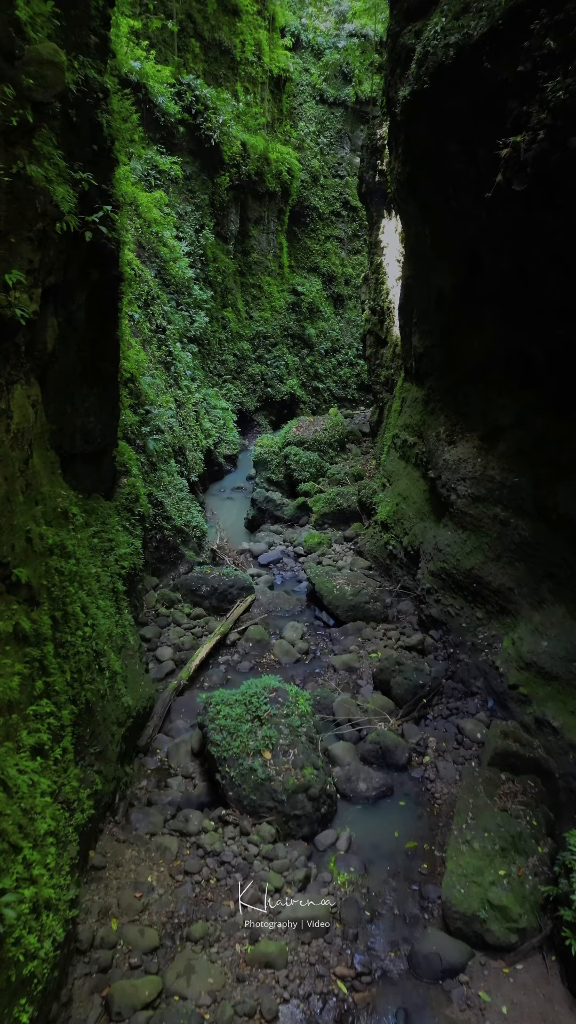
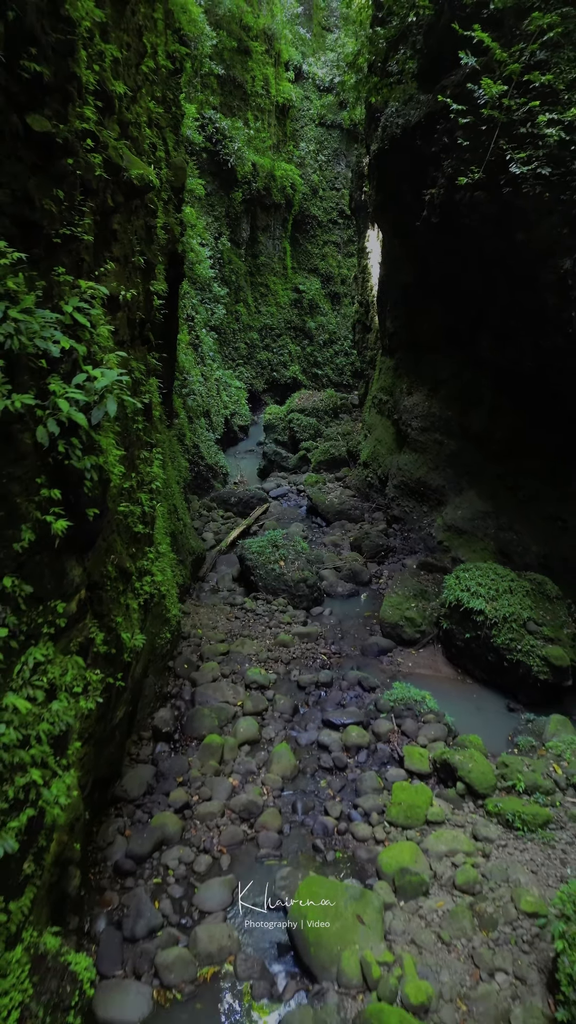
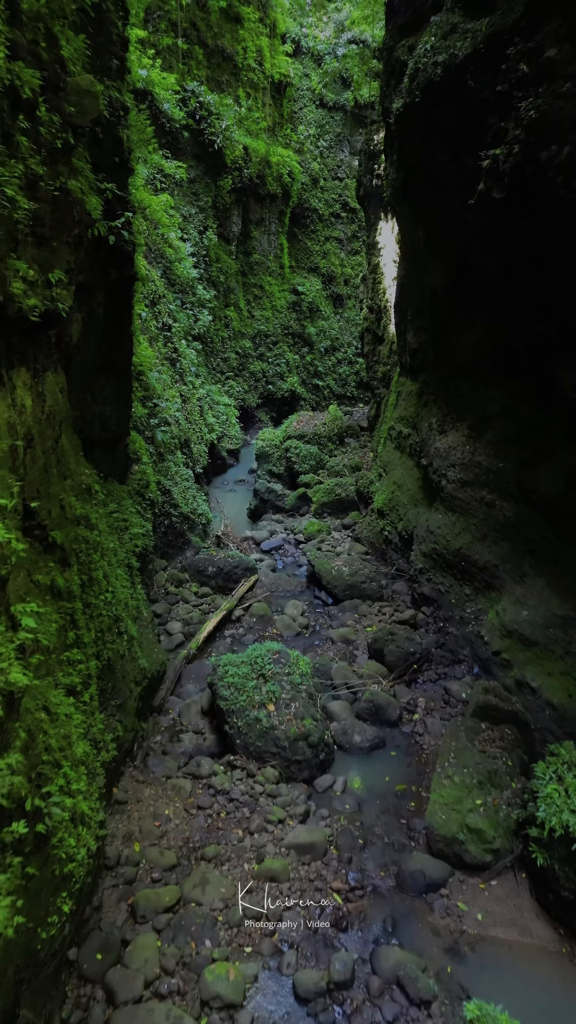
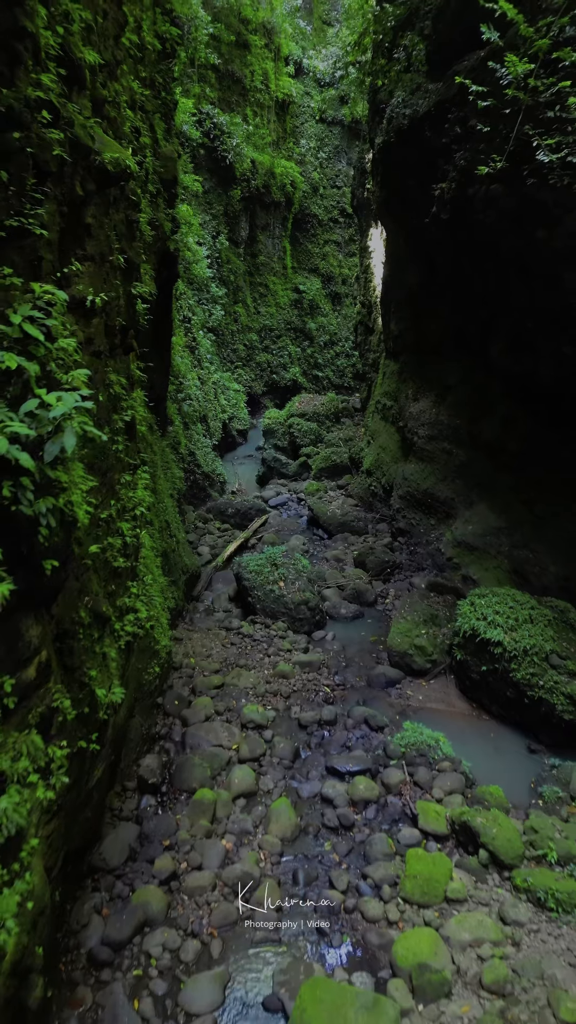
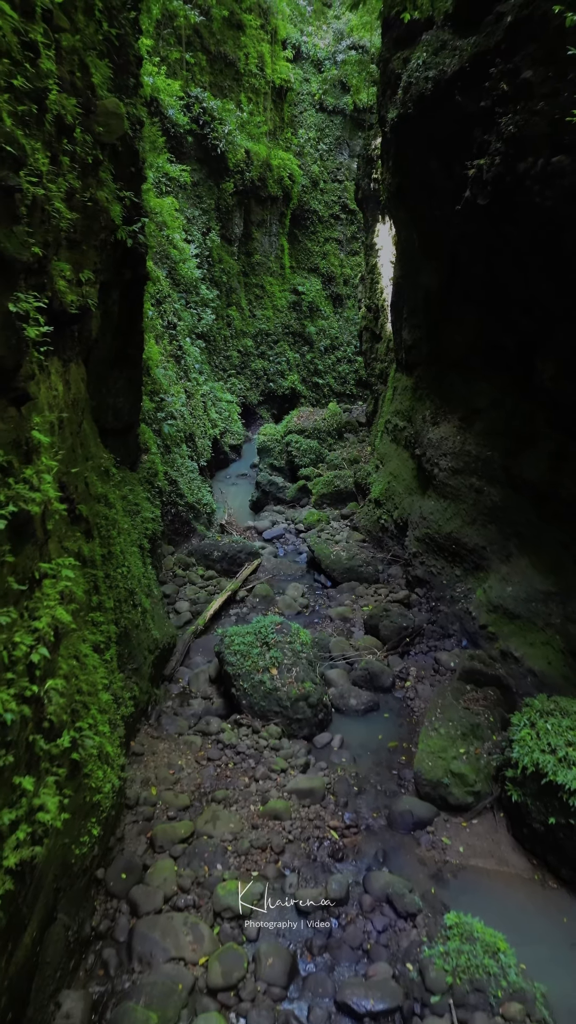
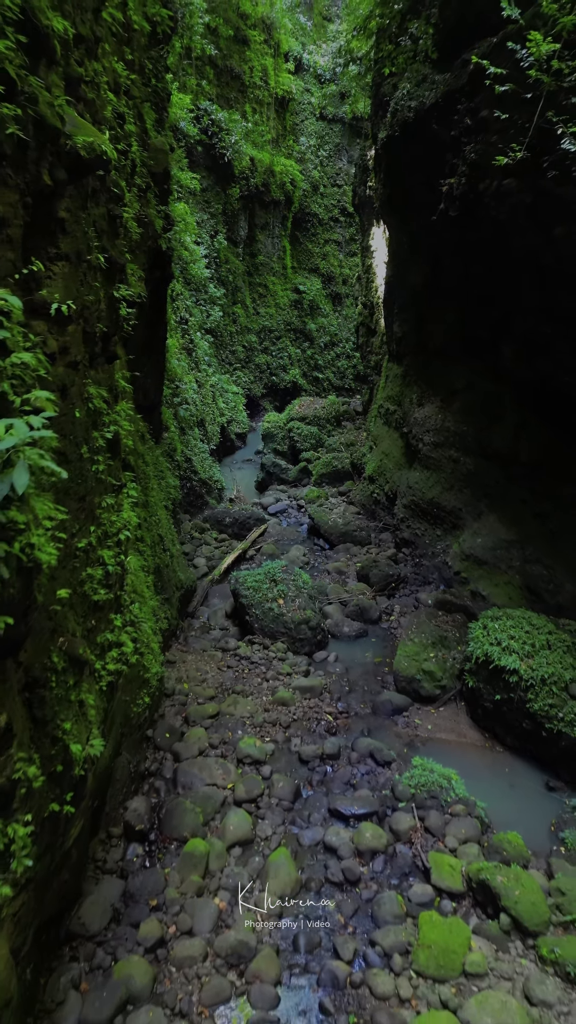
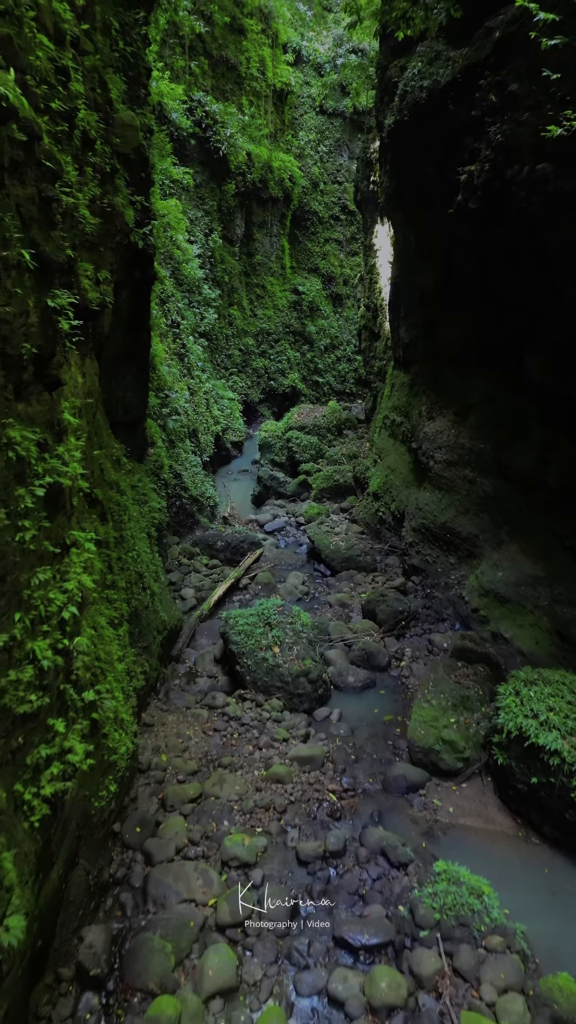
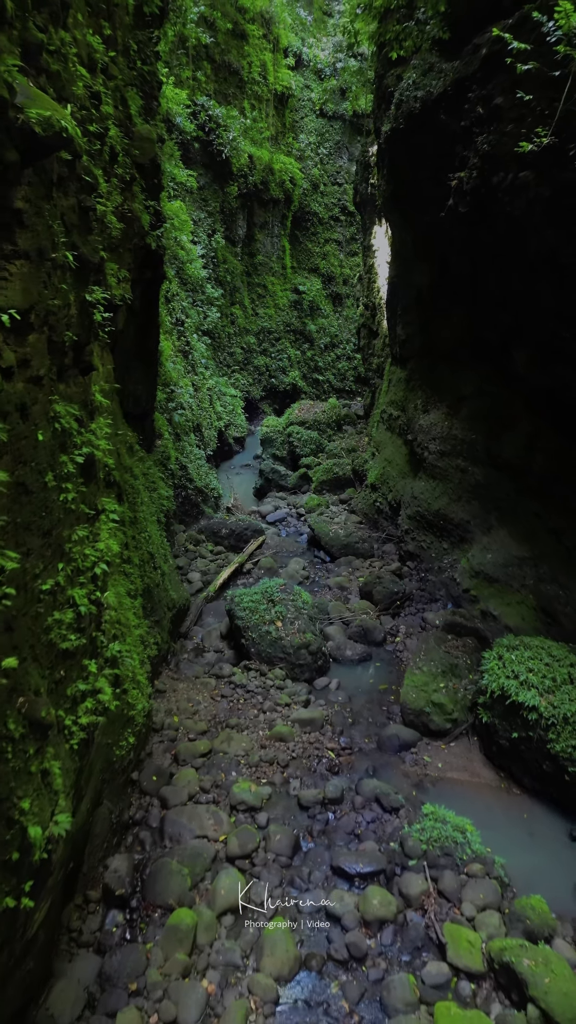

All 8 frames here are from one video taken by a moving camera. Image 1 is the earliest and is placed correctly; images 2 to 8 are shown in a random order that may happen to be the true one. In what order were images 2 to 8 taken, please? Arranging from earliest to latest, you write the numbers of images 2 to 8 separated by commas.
3, 5, 7, 8, 6, 4, 2
